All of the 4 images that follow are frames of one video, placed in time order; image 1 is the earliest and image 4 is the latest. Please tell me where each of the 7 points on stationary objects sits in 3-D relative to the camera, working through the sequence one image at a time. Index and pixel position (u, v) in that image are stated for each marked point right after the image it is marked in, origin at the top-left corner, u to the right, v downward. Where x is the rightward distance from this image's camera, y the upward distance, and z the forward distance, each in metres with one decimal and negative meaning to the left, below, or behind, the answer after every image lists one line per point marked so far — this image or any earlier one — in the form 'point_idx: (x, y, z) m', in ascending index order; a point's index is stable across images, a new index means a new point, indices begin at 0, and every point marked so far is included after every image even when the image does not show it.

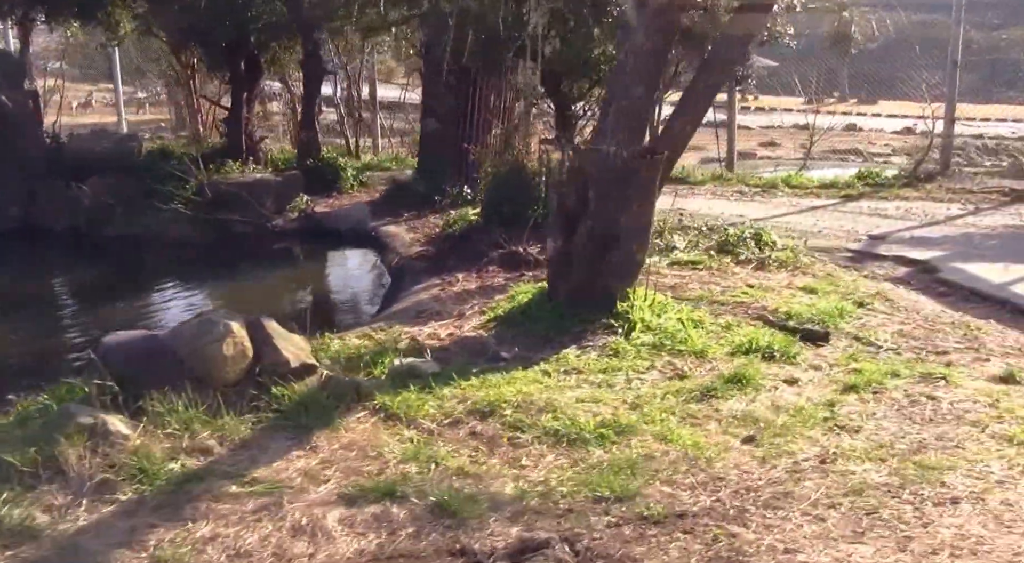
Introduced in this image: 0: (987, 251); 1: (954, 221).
0: (+4.4, +0.3, +11.1) m
1: (+5.0, +0.7, +13.3) m
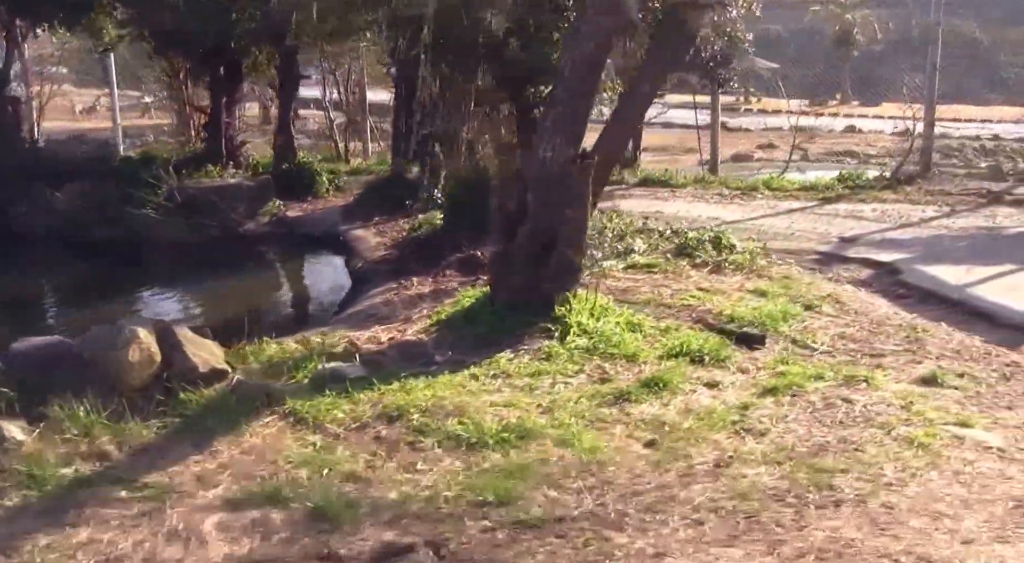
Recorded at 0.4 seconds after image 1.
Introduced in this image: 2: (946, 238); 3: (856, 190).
0: (+4.1, +0.3, +11.1) m
1: (+4.7, +0.7, +13.3) m
2: (+4.5, +0.5, +12.1) m
3: (+4.8, +1.3, +16.4) m
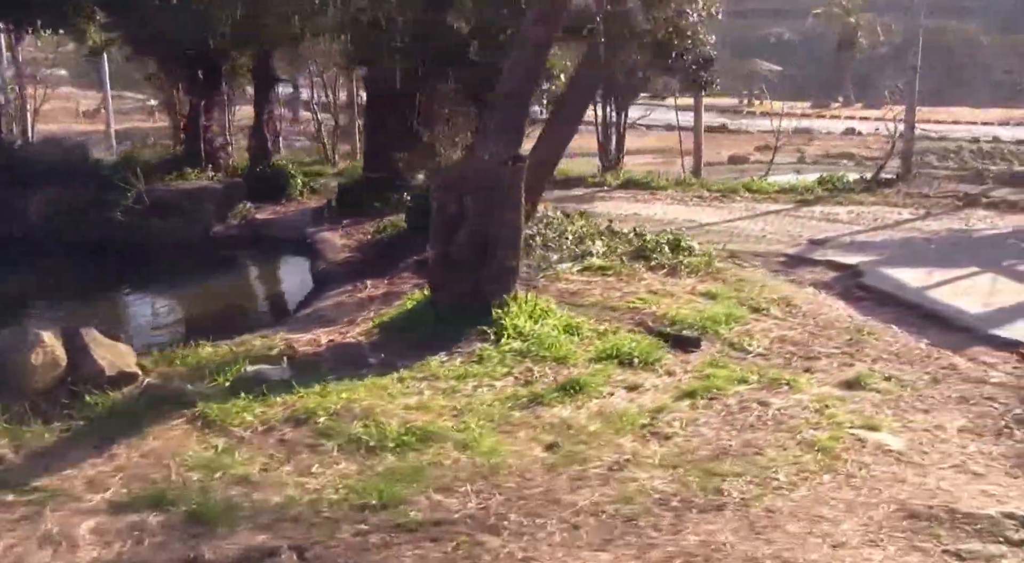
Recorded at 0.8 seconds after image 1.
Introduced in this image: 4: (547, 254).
0: (+3.8, +0.3, +11.0) m
1: (+4.4, +0.6, +13.3) m
2: (+4.1, +0.4, +12.1) m
3: (+4.5, +1.2, +16.3) m
4: (+0.3, +0.2, +9.2) m
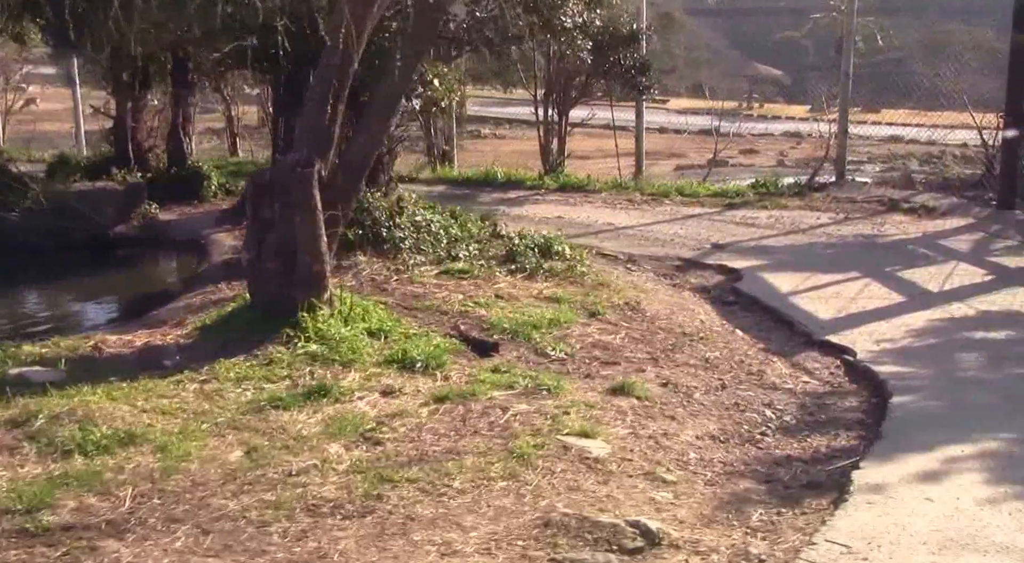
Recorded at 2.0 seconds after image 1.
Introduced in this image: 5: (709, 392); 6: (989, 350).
0: (+2.8, +0.2, +11.0) m
1: (+3.4, +0.6, +13.2) m
2: (+3.1, +0.4, +12.1) m
3: (+3.5, +1.2, +16.3) m
4: (-0.8, +0.2, +9.2) m
5: (+0.9, -0.5, +5.5) m
6: (+2.7, -0.4, +6.7) m
